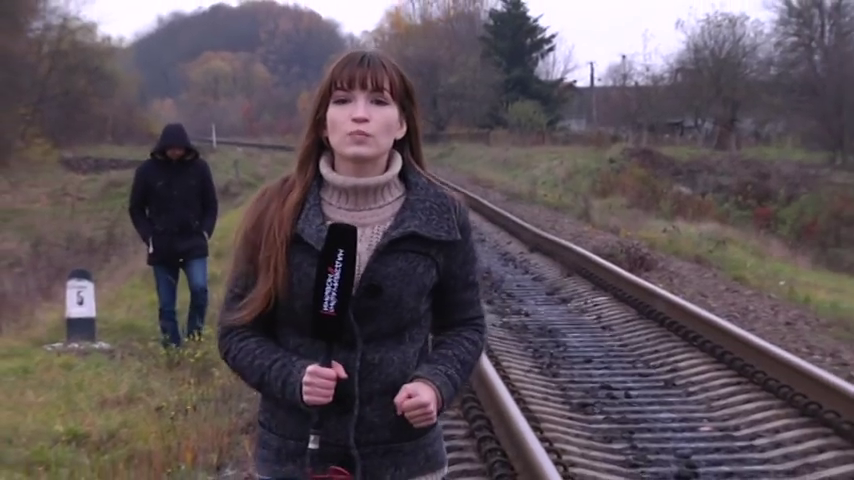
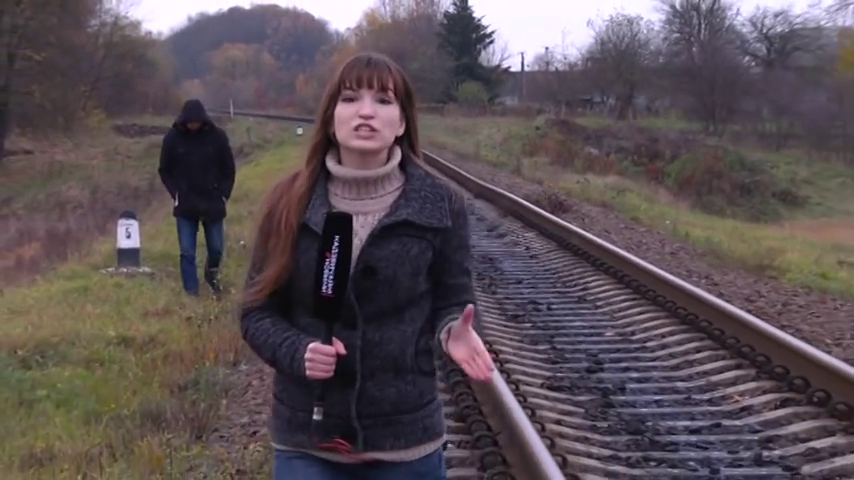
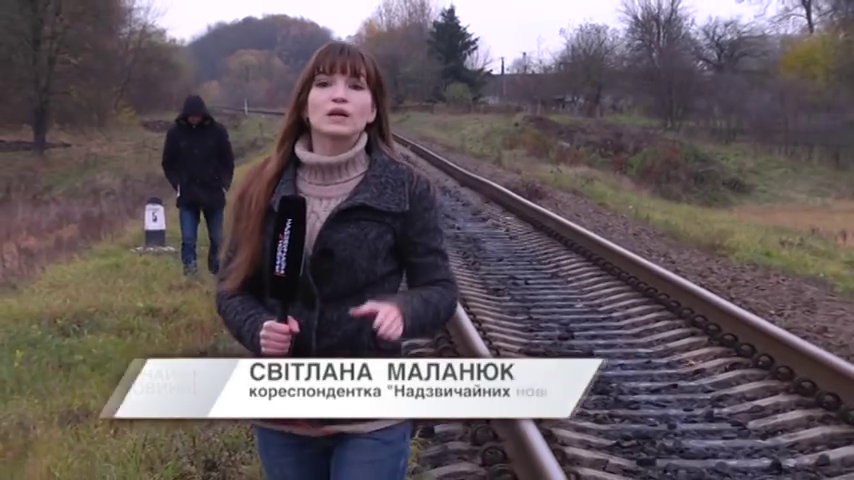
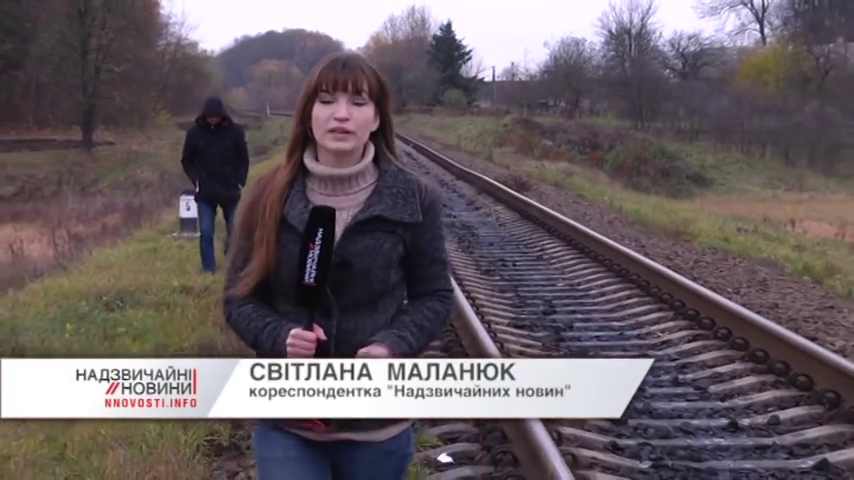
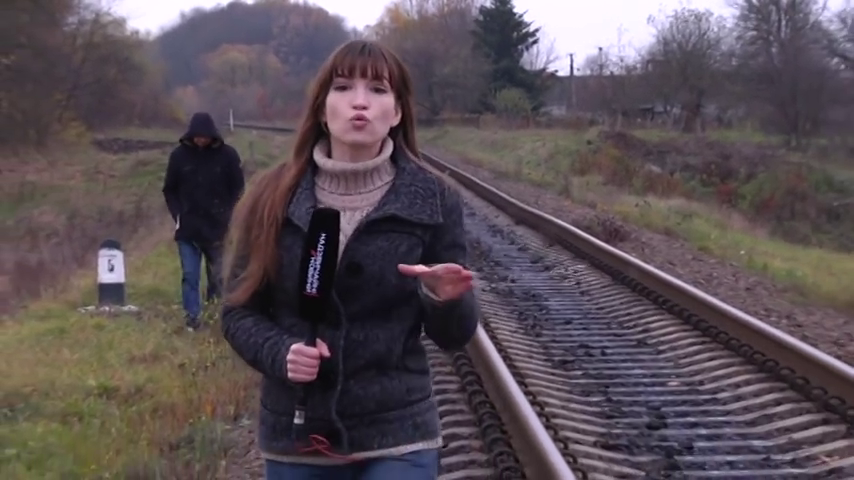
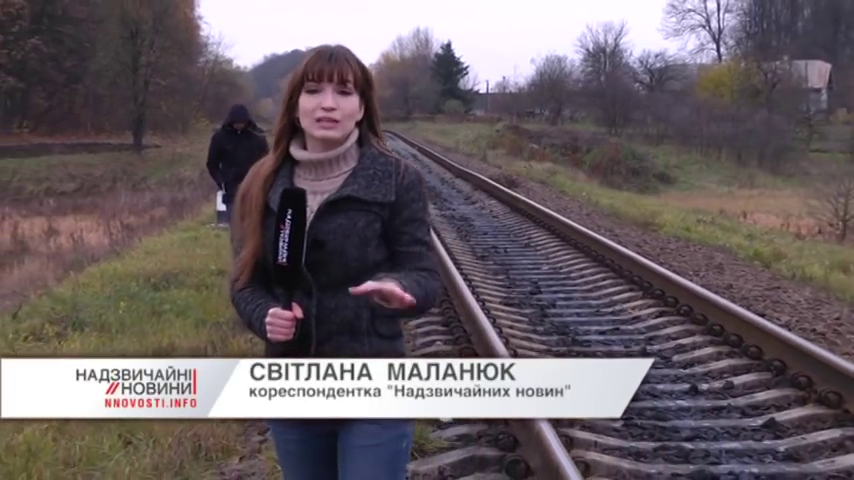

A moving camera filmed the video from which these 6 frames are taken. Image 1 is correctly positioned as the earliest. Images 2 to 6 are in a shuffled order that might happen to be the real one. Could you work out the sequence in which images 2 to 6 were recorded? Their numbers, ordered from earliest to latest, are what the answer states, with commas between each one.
5, 2, 3, 4, 6
